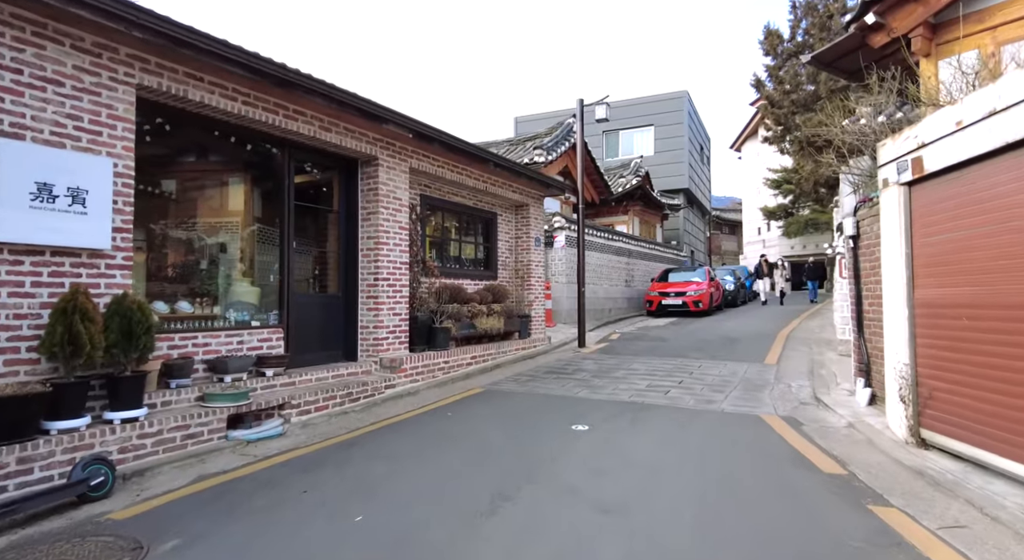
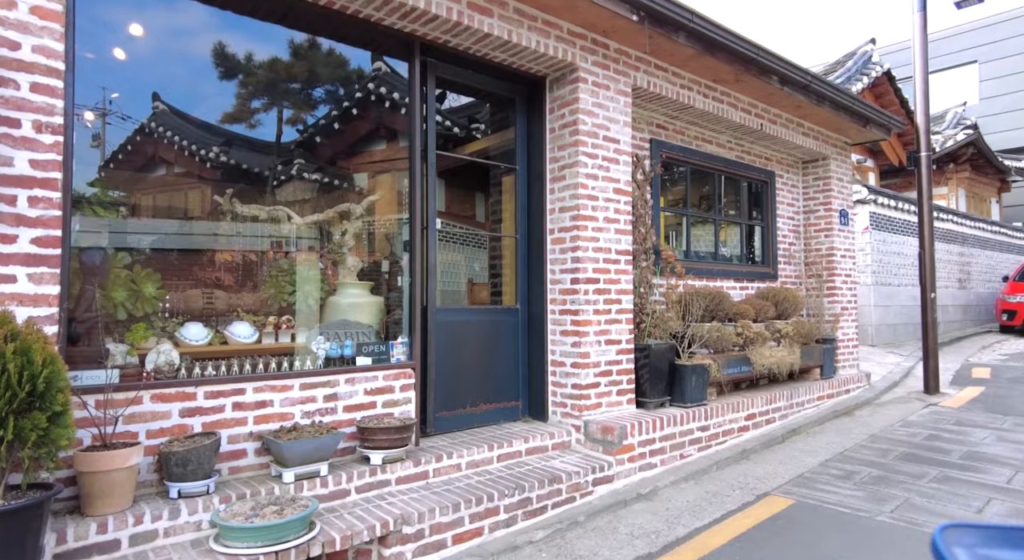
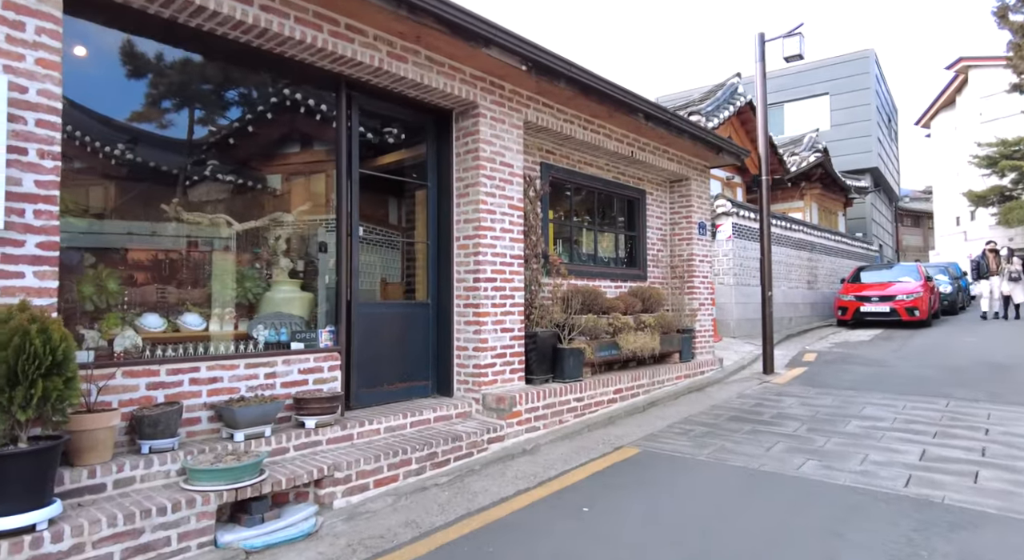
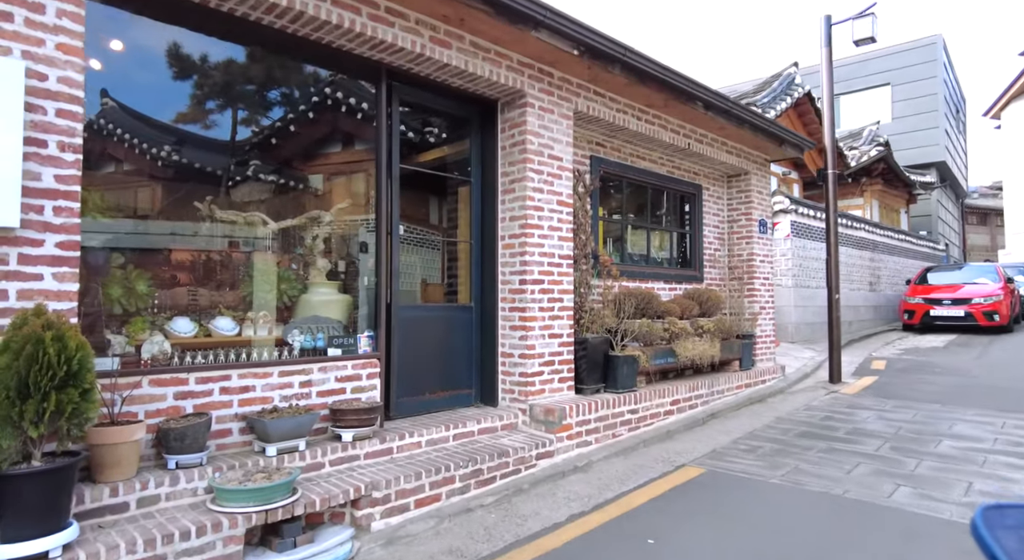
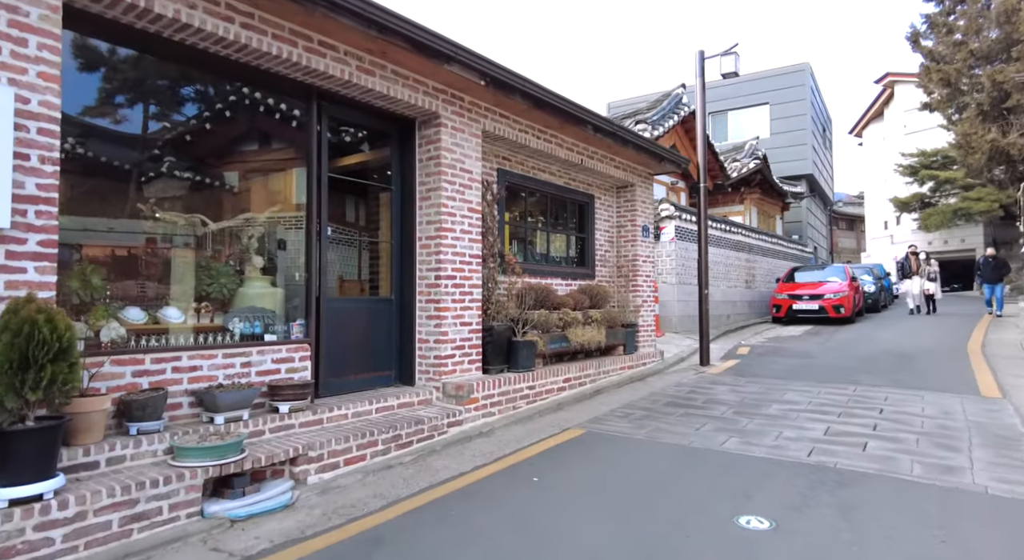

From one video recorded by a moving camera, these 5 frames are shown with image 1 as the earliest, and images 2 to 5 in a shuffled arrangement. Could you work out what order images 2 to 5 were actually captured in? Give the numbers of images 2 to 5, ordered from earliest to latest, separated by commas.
5, 3, 4, 2
